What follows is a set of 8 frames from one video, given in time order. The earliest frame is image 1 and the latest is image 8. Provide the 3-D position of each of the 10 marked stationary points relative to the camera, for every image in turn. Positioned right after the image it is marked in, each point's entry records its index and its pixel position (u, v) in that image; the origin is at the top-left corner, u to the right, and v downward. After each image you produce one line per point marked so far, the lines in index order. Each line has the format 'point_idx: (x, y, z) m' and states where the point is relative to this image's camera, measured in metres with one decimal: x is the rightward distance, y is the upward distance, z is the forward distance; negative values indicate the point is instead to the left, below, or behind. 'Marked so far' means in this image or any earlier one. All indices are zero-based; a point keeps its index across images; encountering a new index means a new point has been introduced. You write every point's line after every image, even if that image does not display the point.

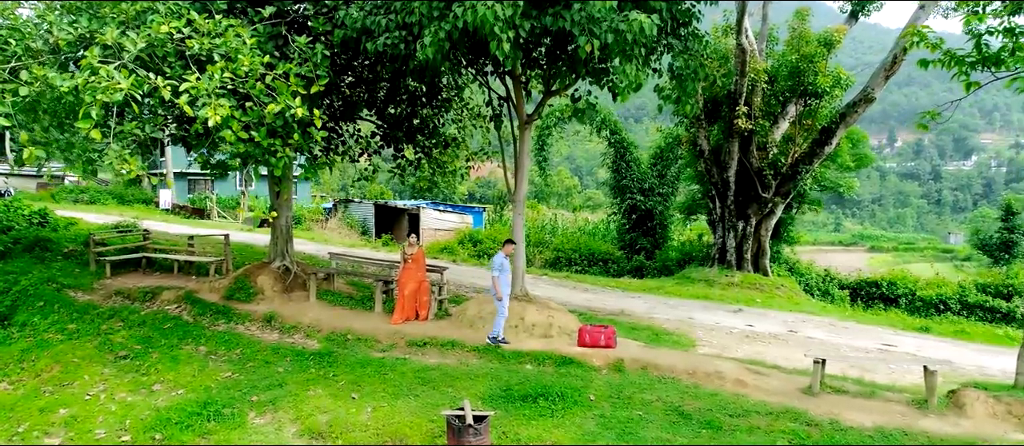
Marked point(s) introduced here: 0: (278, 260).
0: (-4.1, -0.7, +11.2) m
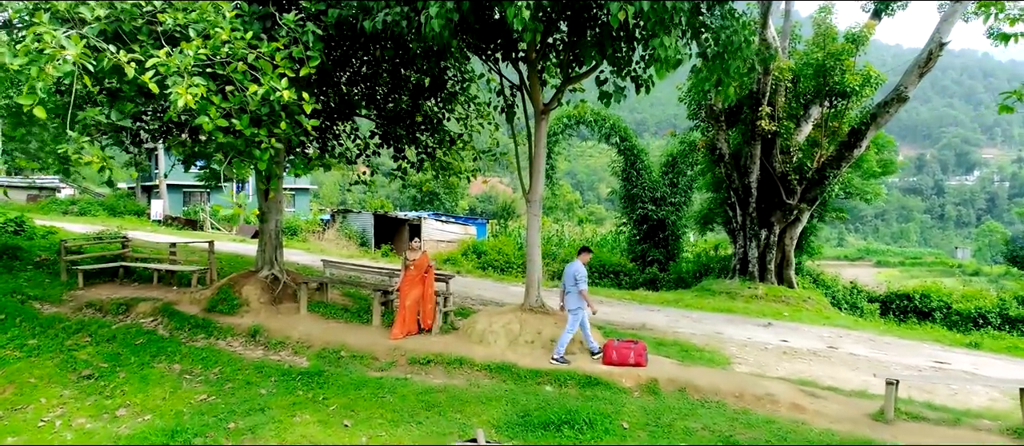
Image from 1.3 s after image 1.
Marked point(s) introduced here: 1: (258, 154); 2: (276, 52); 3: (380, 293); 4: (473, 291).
0: (-3.9, -0.7, +10.2) m
1: (-2.9, +0.8, +7.3) m
2: (-2.6, +1.9, +7.1) m
3: (-1.9, -1.0, +9.1) m
4: (-0.9, -1.5, +14.0) m
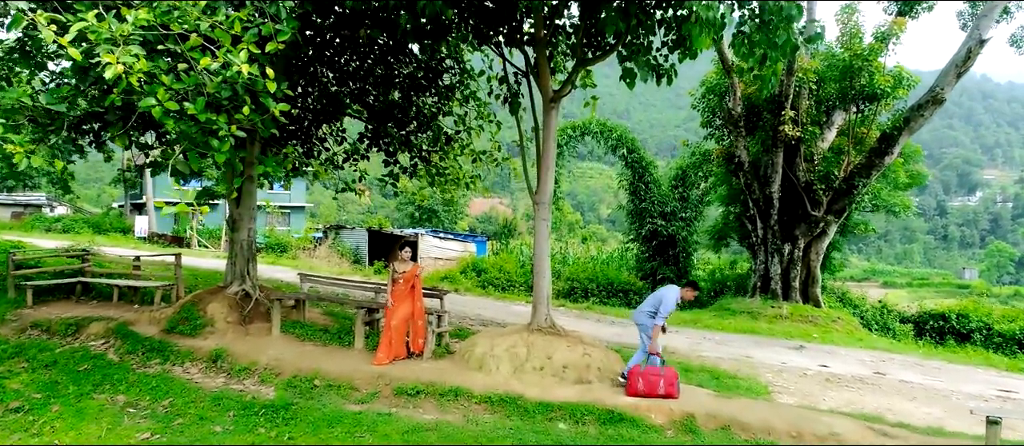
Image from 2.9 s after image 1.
0: (-3.9, -0.9, +9.0) m
1: (-2.9, +0.8, +6.1) m
2: (-2.6, +1.9, +6.0) m
3: (-1.8, -1.1, +7.9) m
4: (-0.8, -1.7, +12.8) m
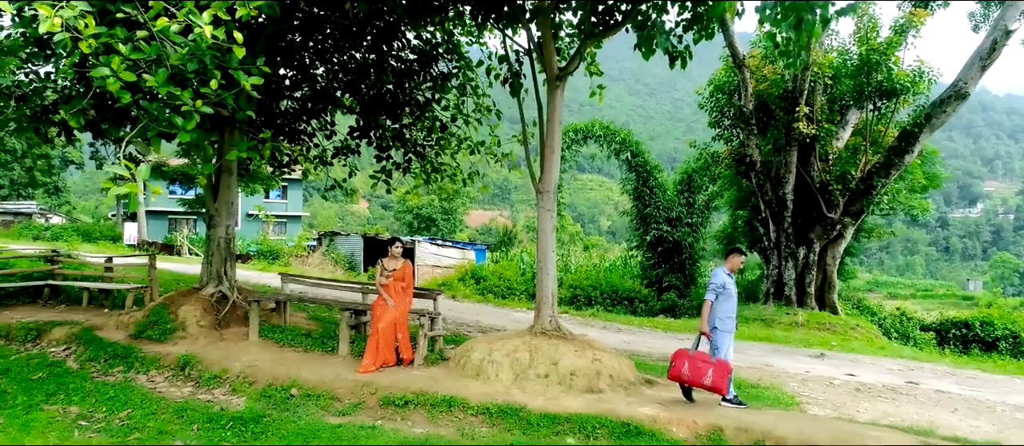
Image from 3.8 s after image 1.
0: (-3.9, -0.8, +8.2) m
1: (-2.8, +0.9, +5.4) m
2: (-2.6, +2.0, +5.3) m
3: (-1.8, -1.0, +7.2) m
4: (-0.8, -1.8, +12.0) m
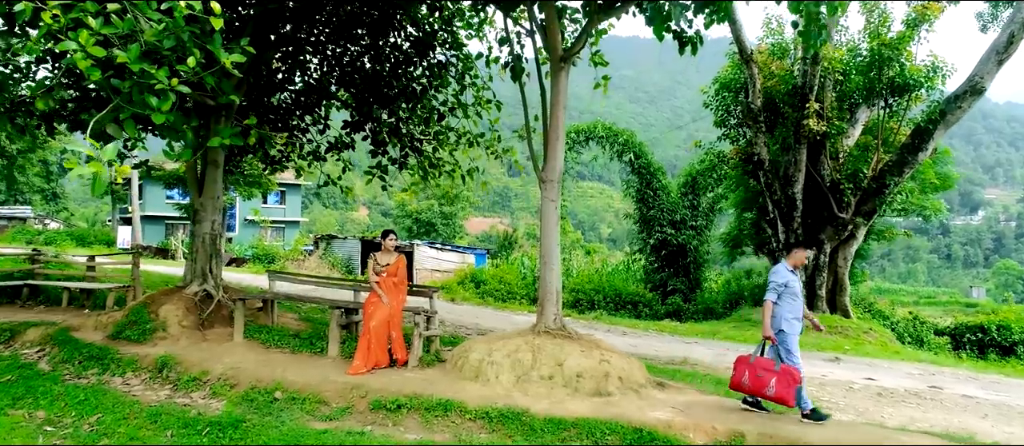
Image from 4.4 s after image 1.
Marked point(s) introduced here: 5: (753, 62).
0: (-3.9, -0.7, +7.8) m
1: (-2.8, +1.0, +5.0) m
2: (-2.6, +2.1, +4.9) m
3: (-1.8, -0.9, +6.7) m
4: (-0.8, -1.7, +11.6) m
5: (+5.0, +3.4, +13.3) m
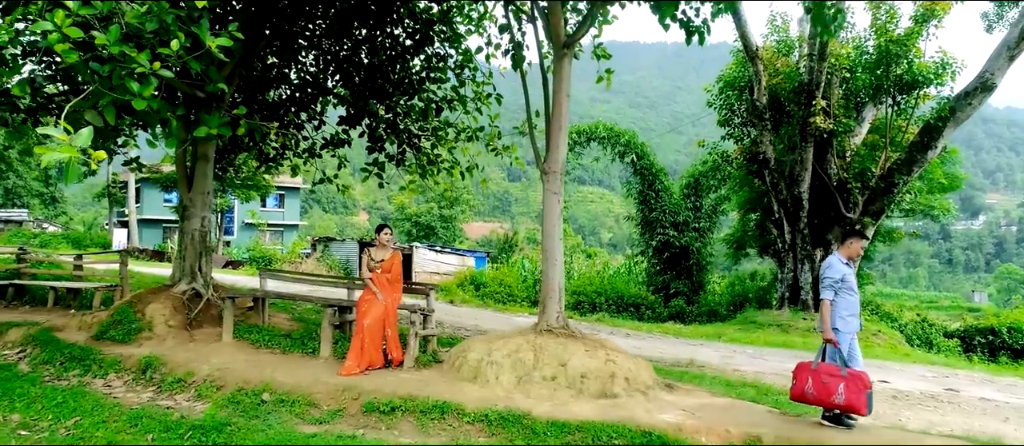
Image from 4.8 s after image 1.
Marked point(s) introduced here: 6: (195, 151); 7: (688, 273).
0: (-3.9, -0.7, +7.5) m
1: (-2.8, +1.0, +4.8) m
2: (-2.6, +2.2, +4.7) m
3: (-1.8, -0.9, +6.4) m
4: (-0.8, -1.7, +11.3) m
5: (+5.0, +3.4, +13.0) m
6: (-3.9, +0.9, +7.8) m
7: (+4.9, -1.4, +17.6) m
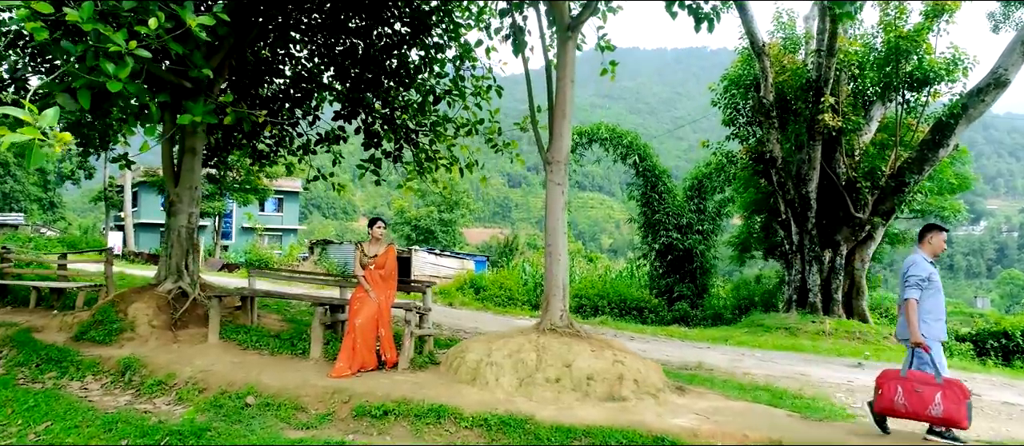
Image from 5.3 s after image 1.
0: (-3.8, -0.6, +7.2) m
1: (-2.8, +1.1, +4.4) m
2: (-2.5, +2.2, +4.4) m
3: (-1.8, -0.8, +6.1) m
4: (-0.8, -1.7, +10.9) m
5: (+5.0, +3.4, +12.7) m
6: (-3.8, +0.9, +7.4) m
7: (+4.9, -1.4, +17.3) m
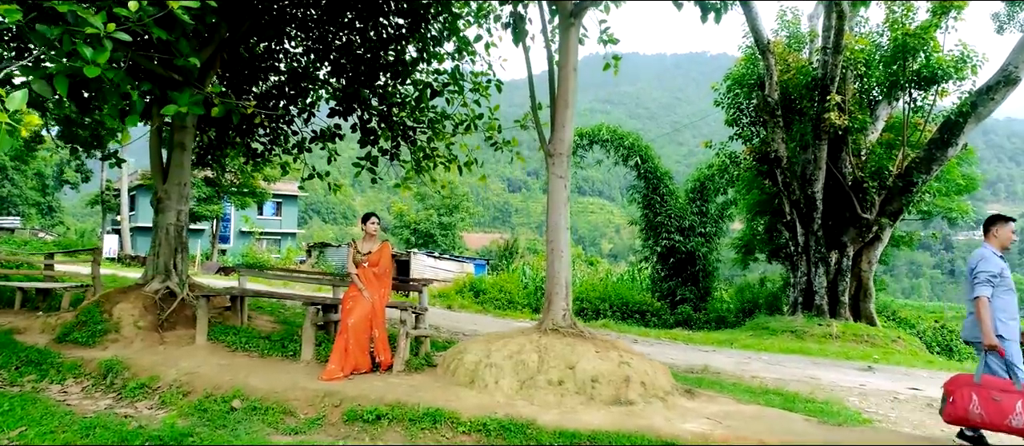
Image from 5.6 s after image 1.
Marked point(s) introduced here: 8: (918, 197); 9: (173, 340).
0: (-3.8, -0.6, +6.9) m
1: (-2.8, +1.2, +4.2) m
2: (-2.5, +2.3, +4.1) m
3: (-1.8, -0.8, +5.8) m
4: (-0.8, -1.7, +10.7) m
5: (+5.0, +3.3, +12.5) m
6: (-3.8, +0.9, +7.2) m
7: (+4.9, -1.5, +17.0) m
8: (+8.0, +0.5, +12.5) m
9: (-3.4, -1.2, +6.4) m
